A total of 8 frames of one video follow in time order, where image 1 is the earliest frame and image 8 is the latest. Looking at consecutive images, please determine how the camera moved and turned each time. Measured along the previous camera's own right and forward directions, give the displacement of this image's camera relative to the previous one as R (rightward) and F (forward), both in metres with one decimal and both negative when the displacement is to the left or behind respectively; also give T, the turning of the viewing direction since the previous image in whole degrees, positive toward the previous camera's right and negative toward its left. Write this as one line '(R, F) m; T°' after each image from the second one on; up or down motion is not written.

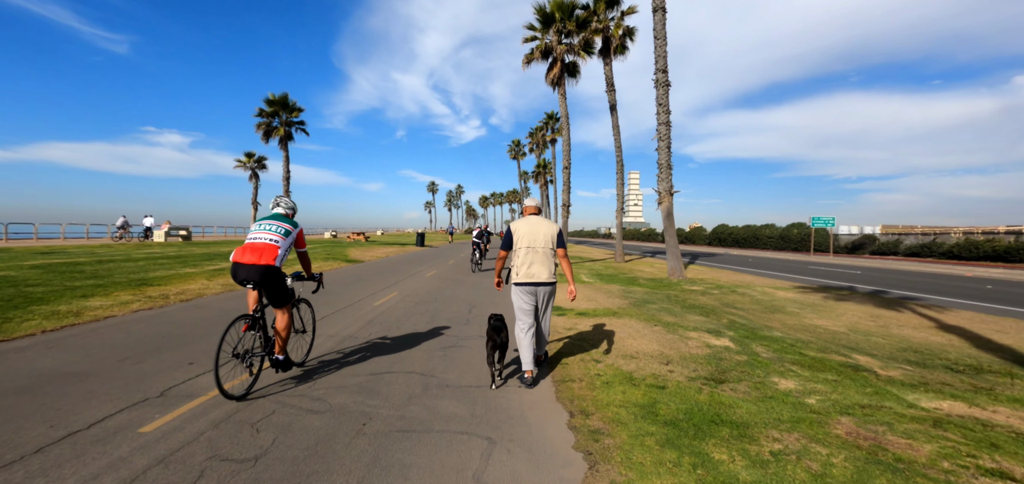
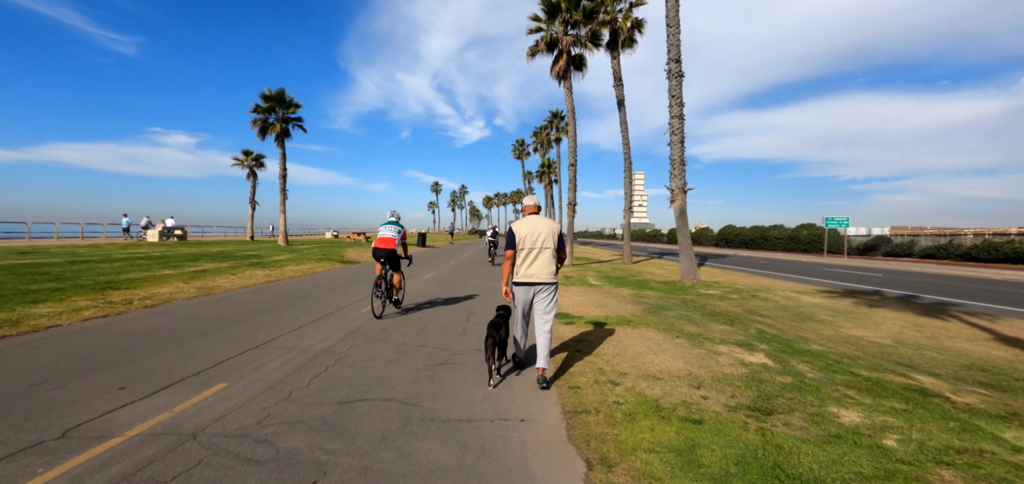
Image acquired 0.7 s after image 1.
(0.0, +0.8) m; -1°
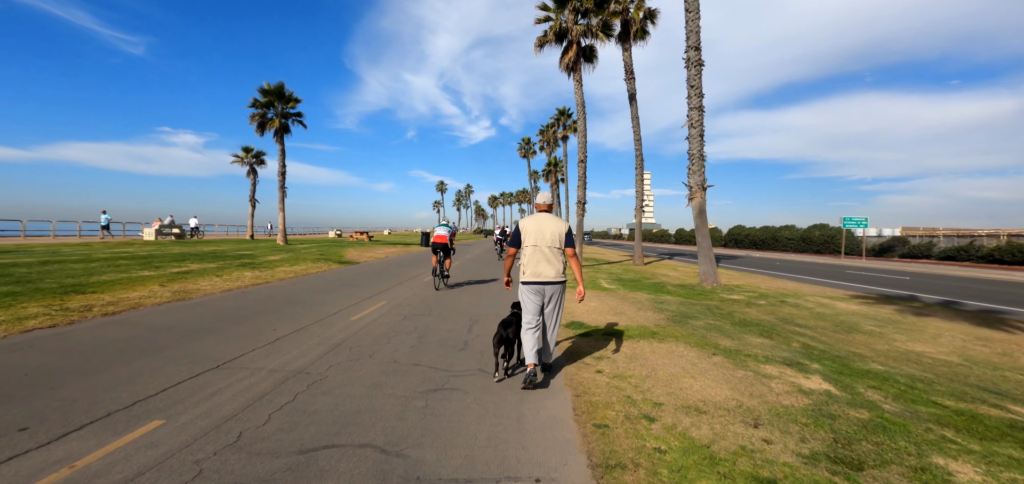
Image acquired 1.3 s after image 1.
(-0.1, +0.9) m; -1°
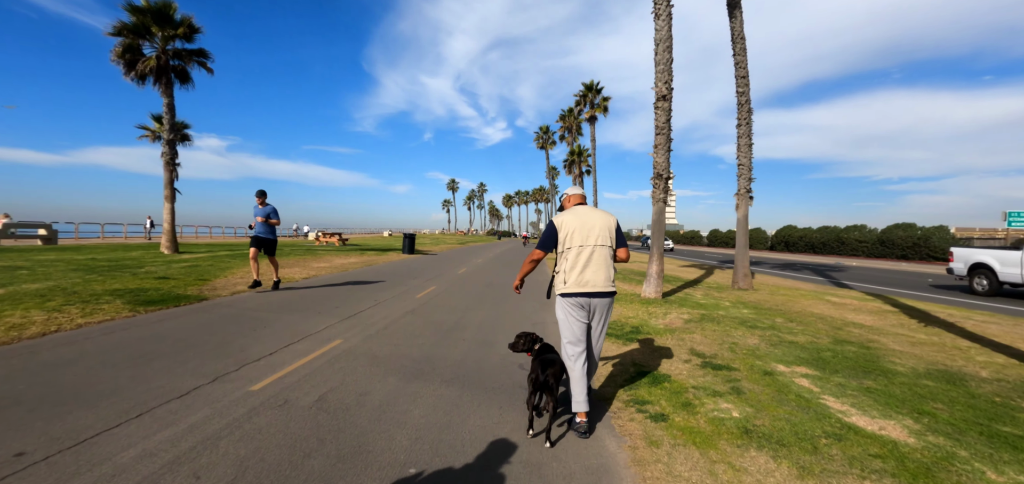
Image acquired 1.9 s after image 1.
(-0.1, +0.9) m; -2°
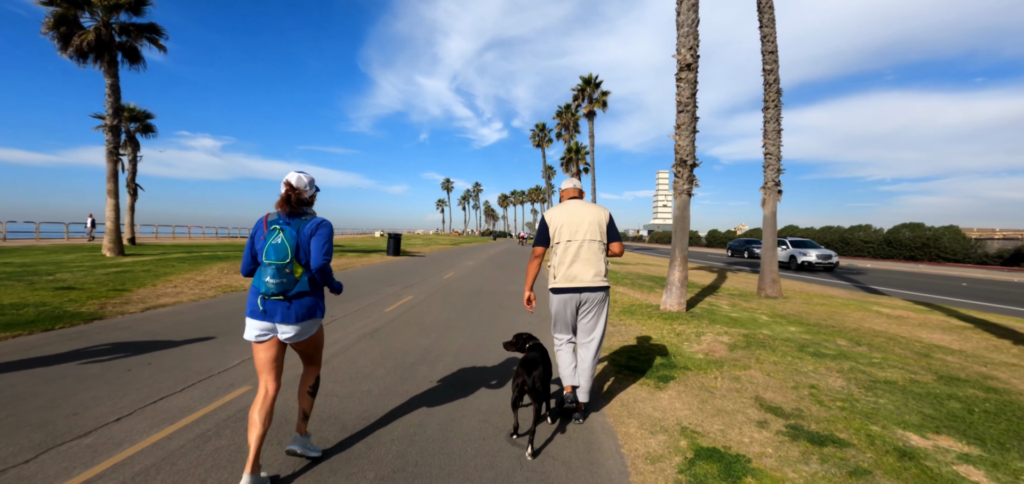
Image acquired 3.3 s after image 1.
(+0.1, +1.7) m; +1°
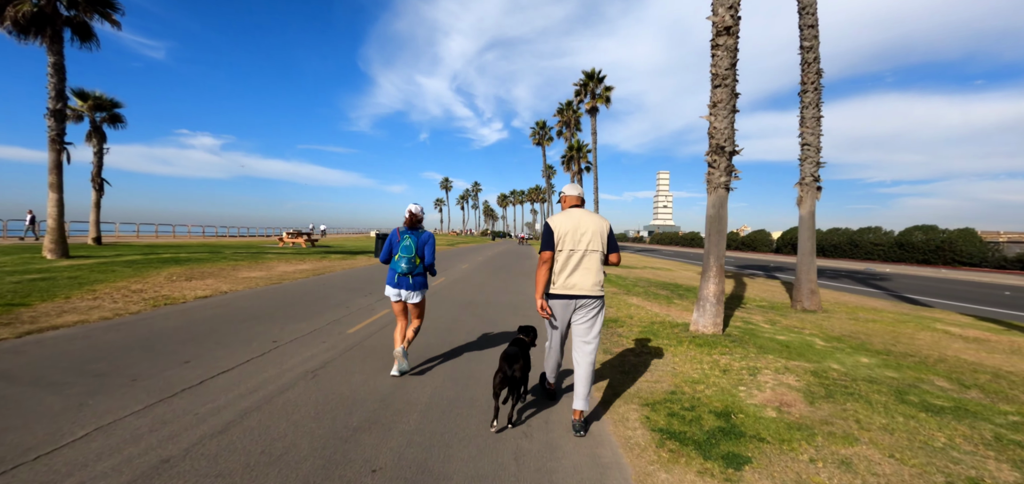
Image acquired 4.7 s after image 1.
(+0.1, +1.5) m; 0°
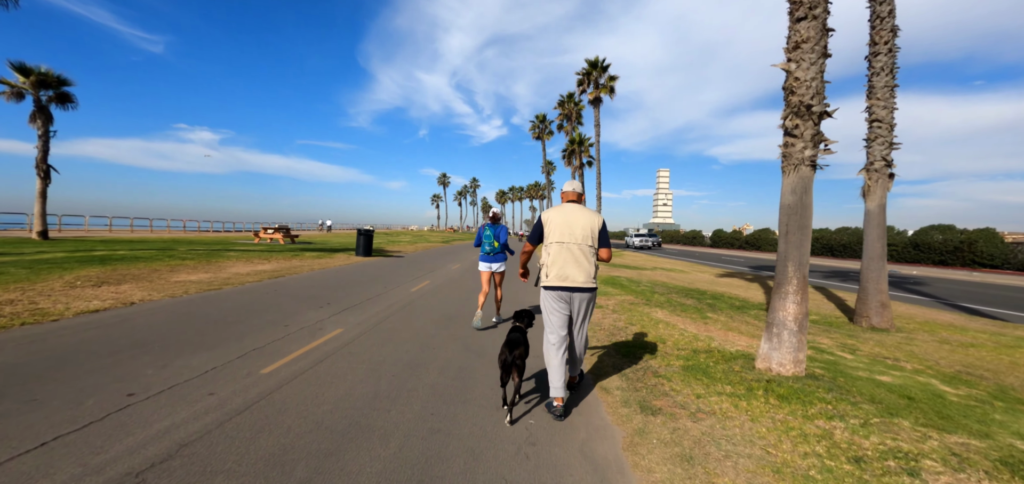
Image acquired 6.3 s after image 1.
(+0.1, +1.9) m; 0°
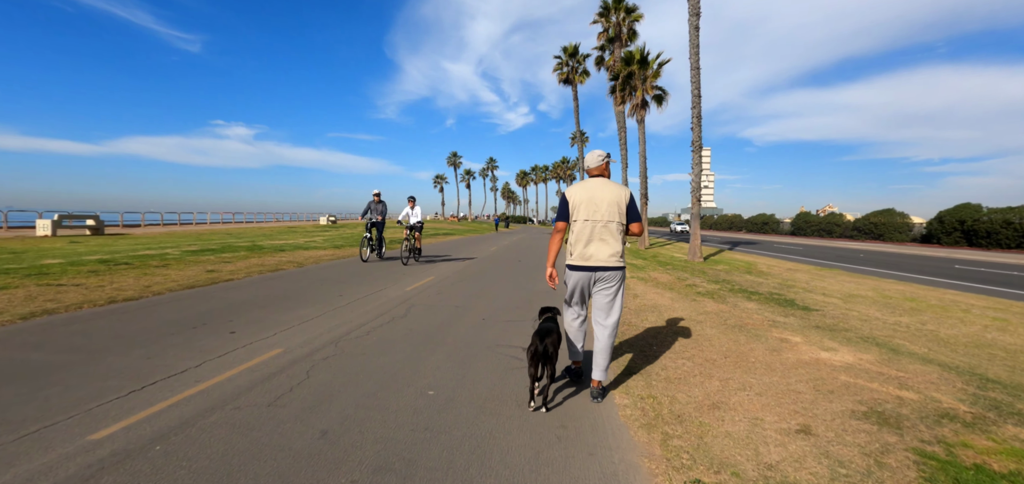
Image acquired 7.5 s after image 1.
(+0.2, +0.9) m; -4°
